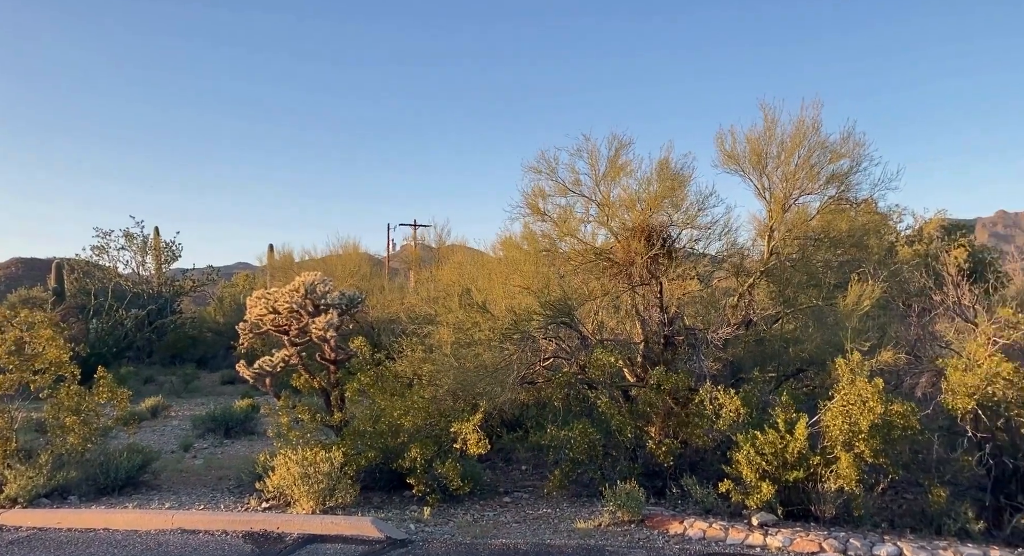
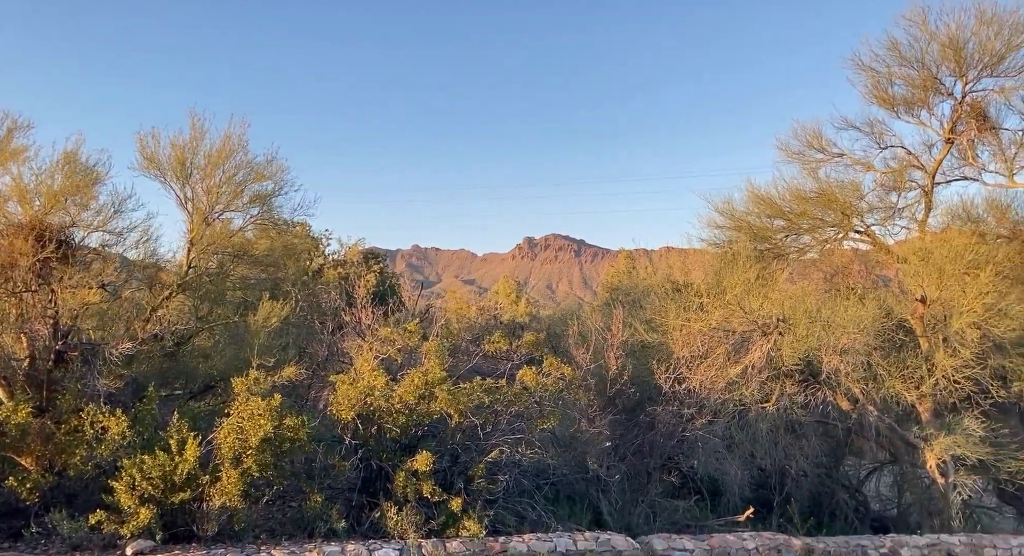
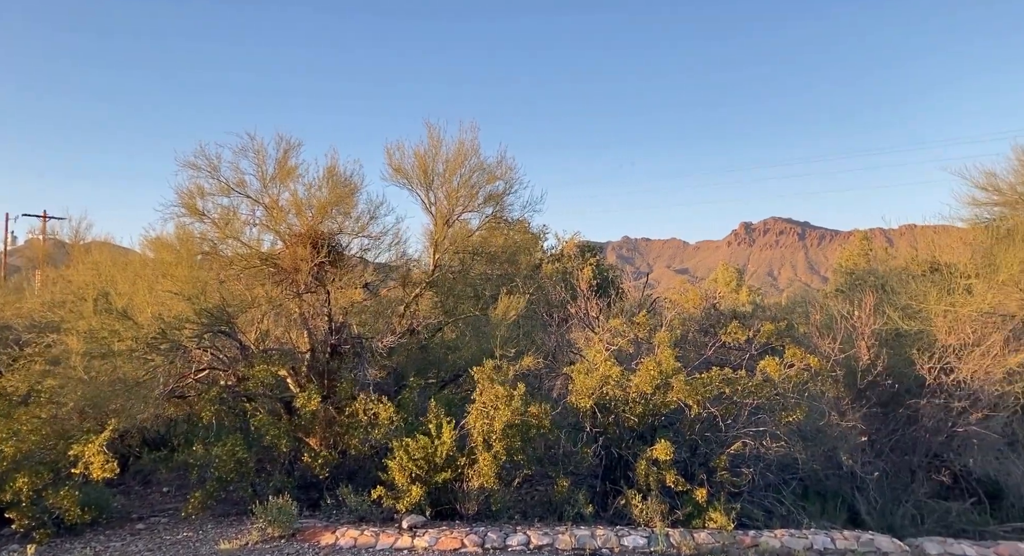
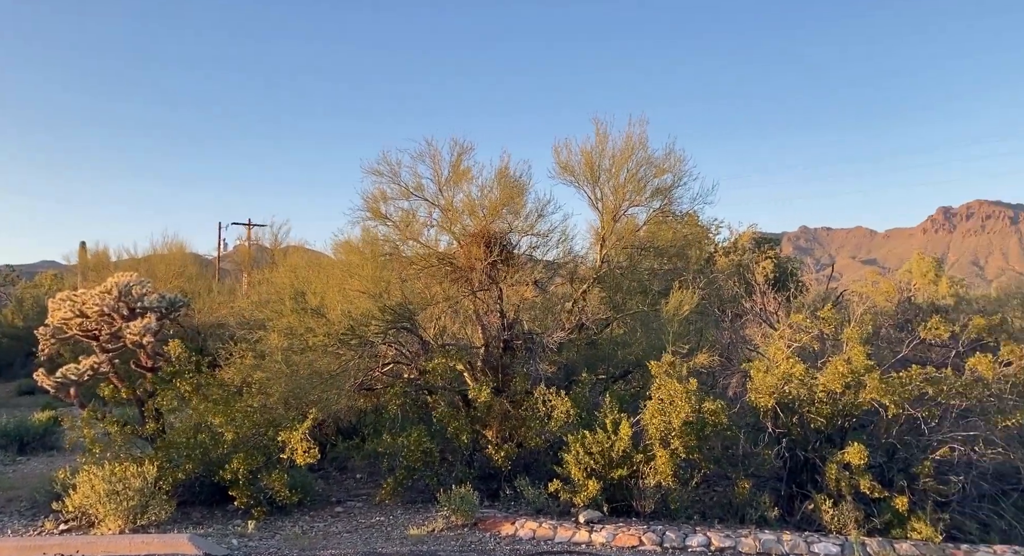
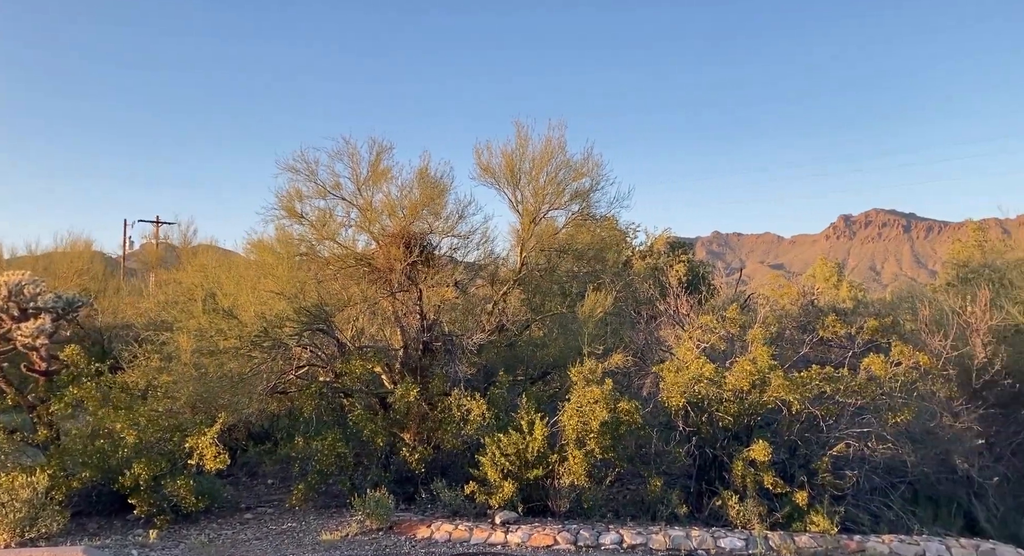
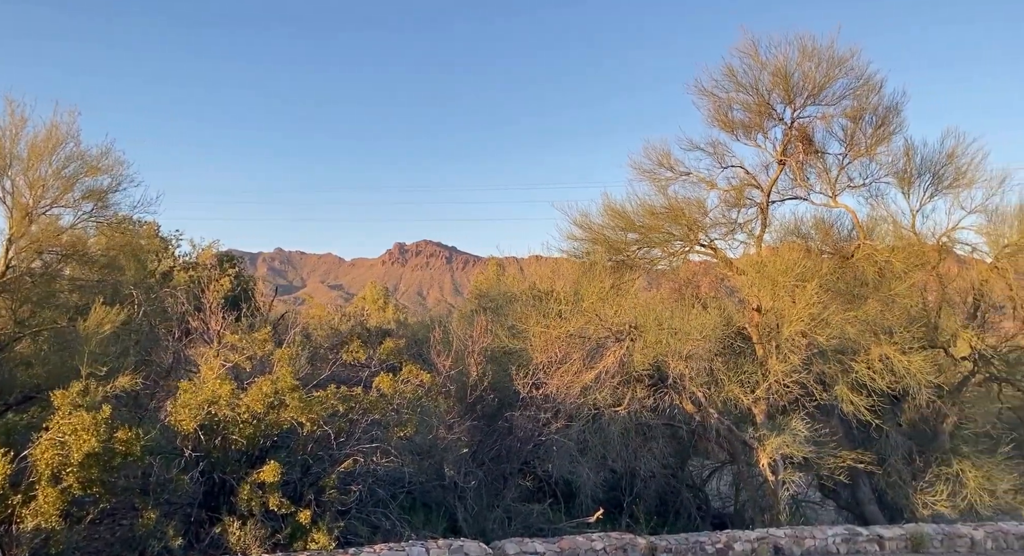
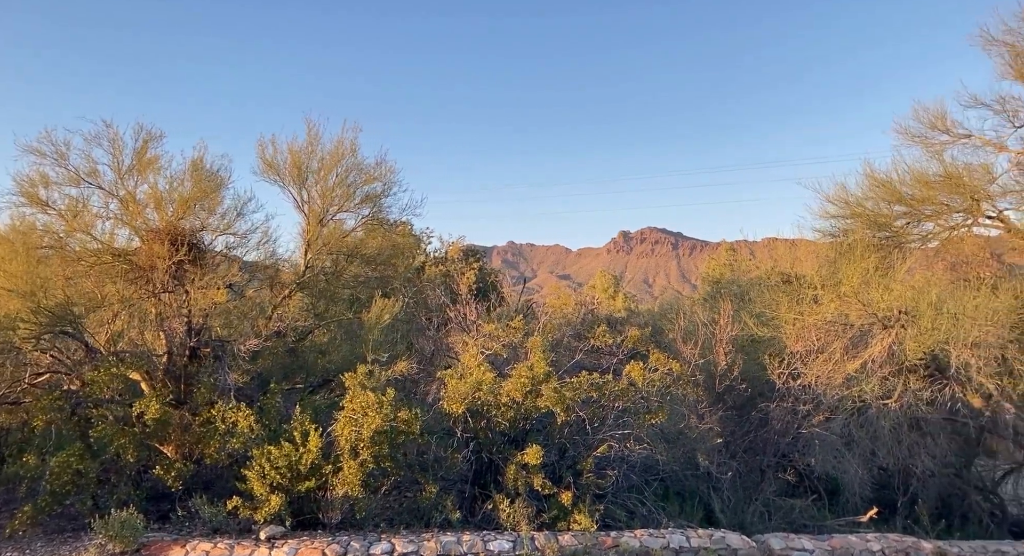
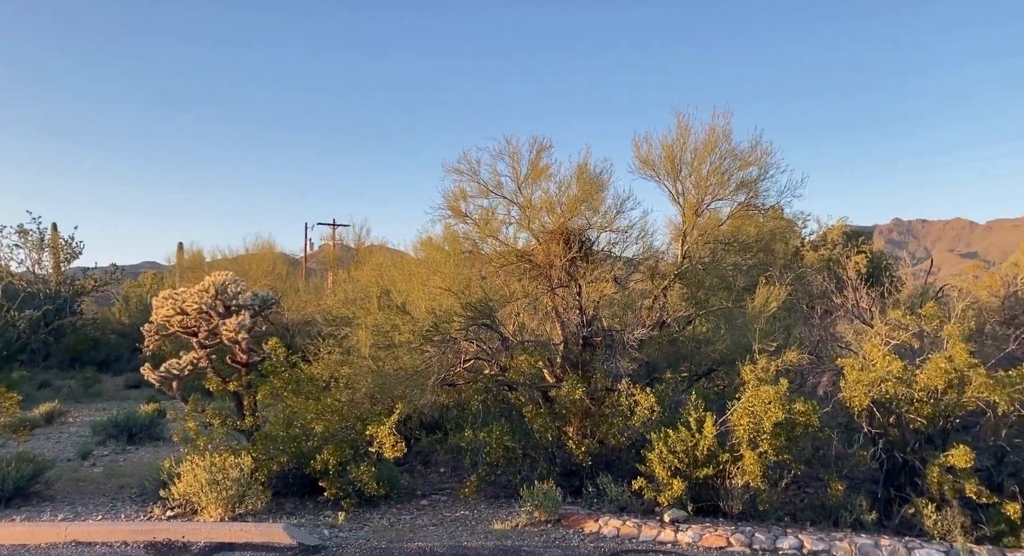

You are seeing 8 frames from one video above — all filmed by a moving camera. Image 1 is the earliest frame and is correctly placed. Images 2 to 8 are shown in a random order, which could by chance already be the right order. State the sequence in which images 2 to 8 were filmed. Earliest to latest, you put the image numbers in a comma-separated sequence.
8, 4, 5, 3, 7, 2, 6
